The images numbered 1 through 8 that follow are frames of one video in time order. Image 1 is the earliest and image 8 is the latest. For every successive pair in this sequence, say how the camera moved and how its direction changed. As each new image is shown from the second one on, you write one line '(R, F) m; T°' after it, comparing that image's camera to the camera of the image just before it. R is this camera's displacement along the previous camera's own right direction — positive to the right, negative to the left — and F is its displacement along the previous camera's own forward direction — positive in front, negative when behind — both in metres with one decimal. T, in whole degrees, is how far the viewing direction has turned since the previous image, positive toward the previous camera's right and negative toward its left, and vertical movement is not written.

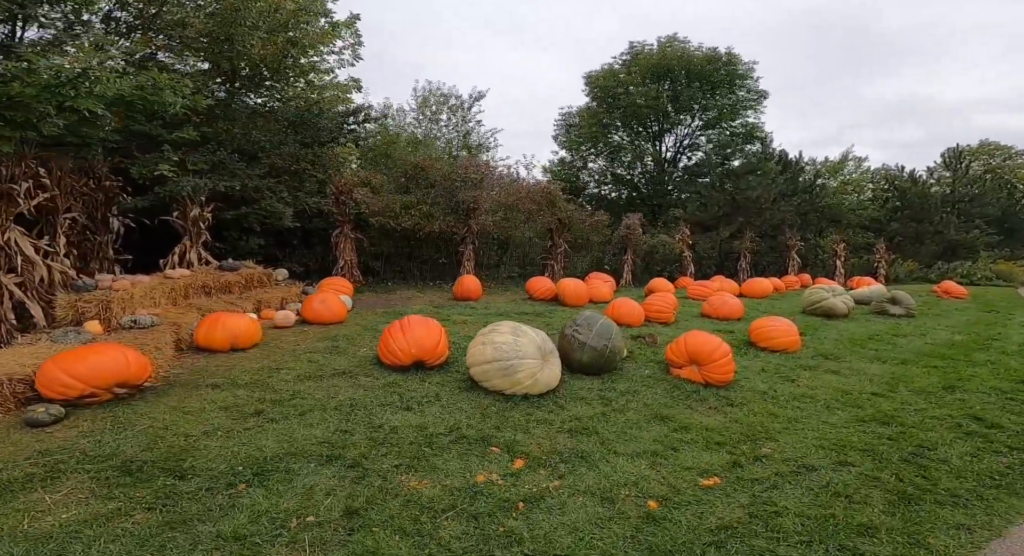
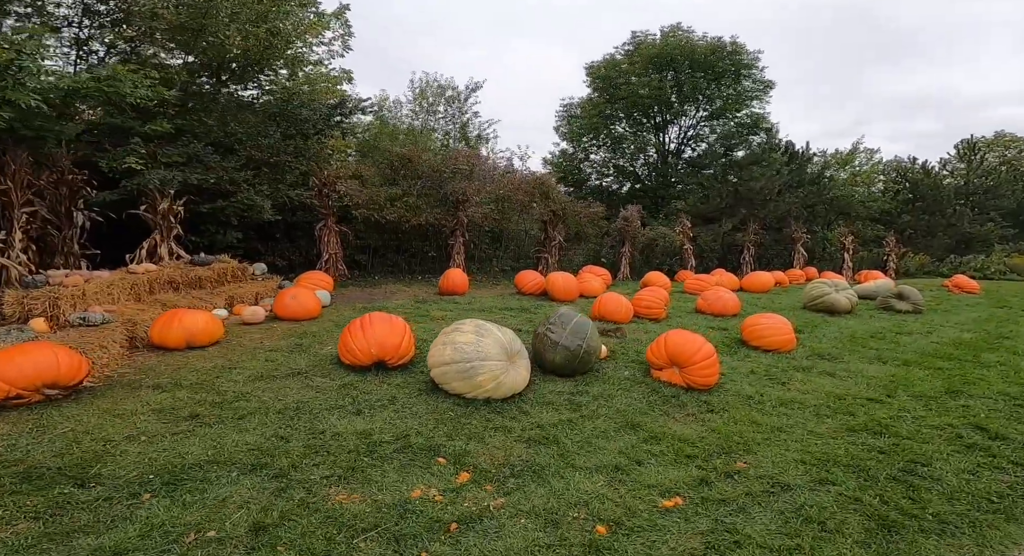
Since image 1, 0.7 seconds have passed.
(+0.4, +0.4) m; -1°
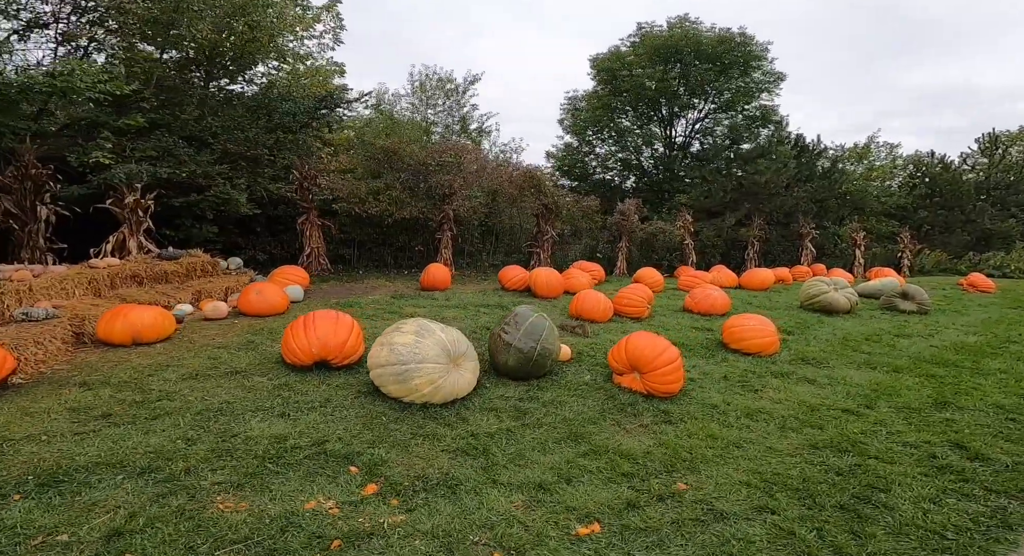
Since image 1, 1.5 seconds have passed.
(+0.6, +0.3) m; -2°
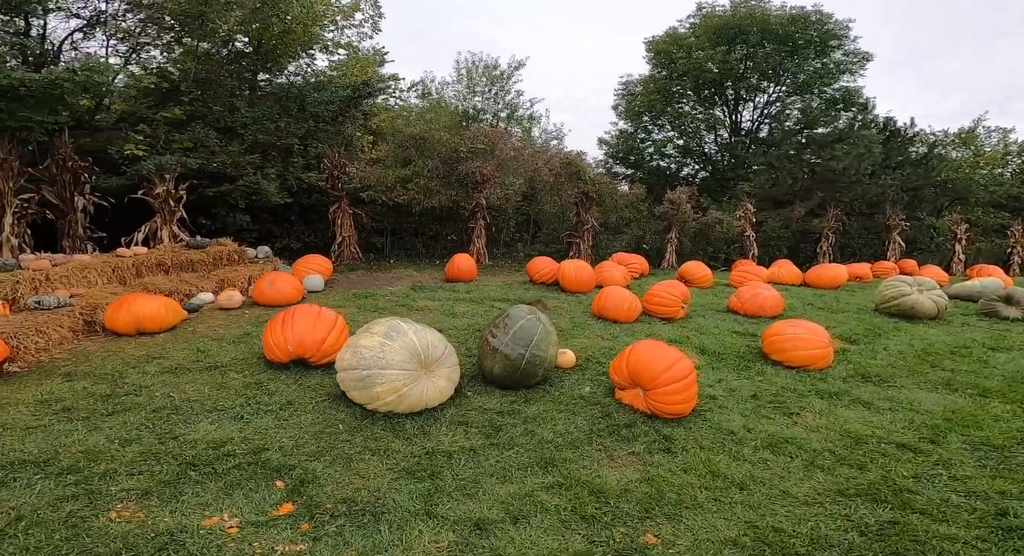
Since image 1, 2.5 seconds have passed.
(+0.6, +0.6) m; -8°
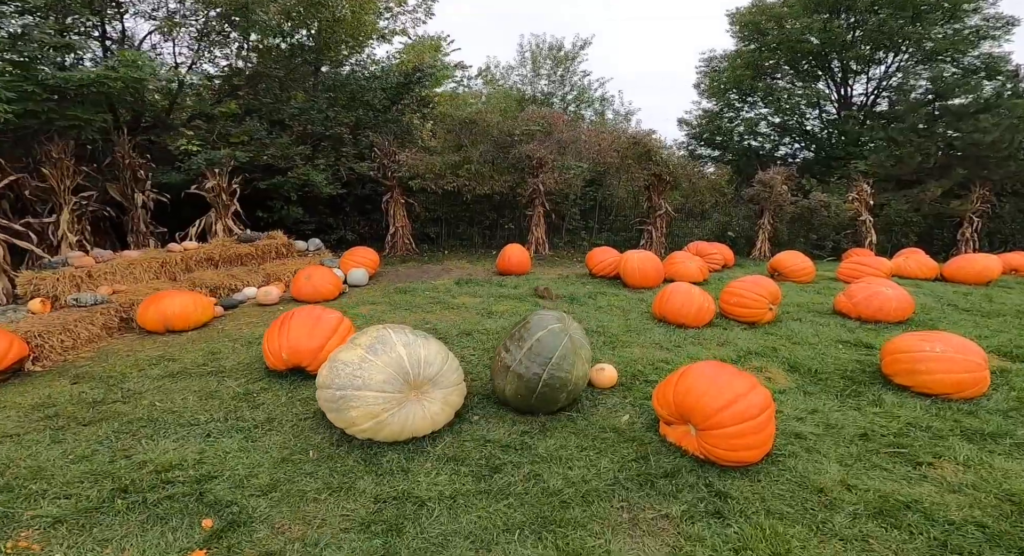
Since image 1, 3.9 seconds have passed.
(+0.5, +0.9) m; -10°
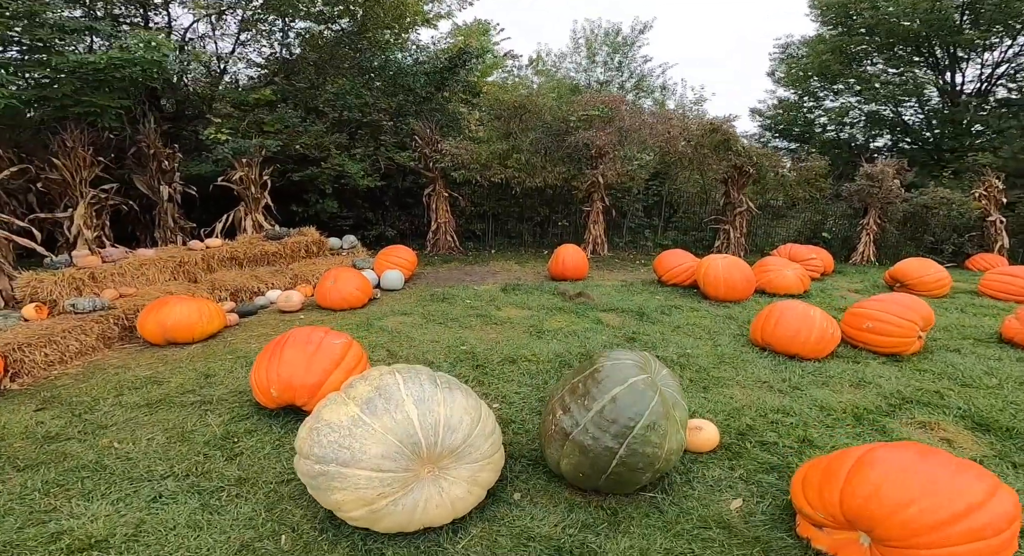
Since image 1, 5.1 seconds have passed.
(0.0, +1.0) m; -5°
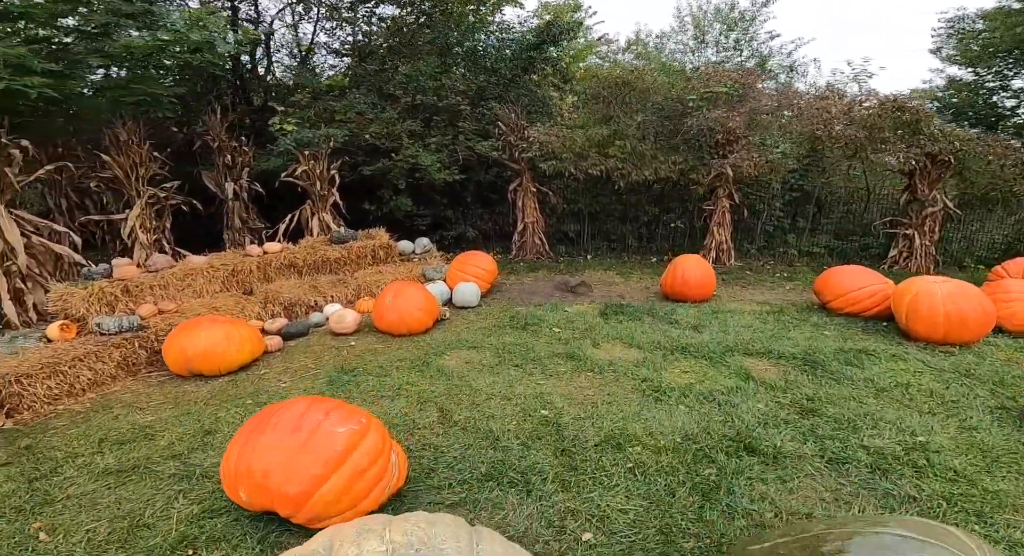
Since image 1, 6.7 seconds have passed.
(0.0, +1.2) m; -10°
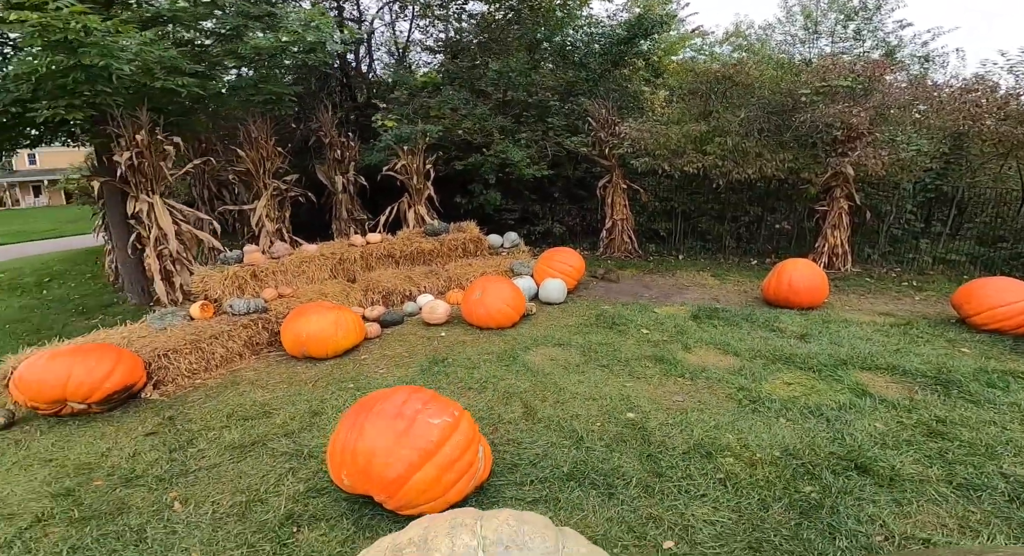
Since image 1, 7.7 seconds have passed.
(0.0, 0.0) m; -9°
